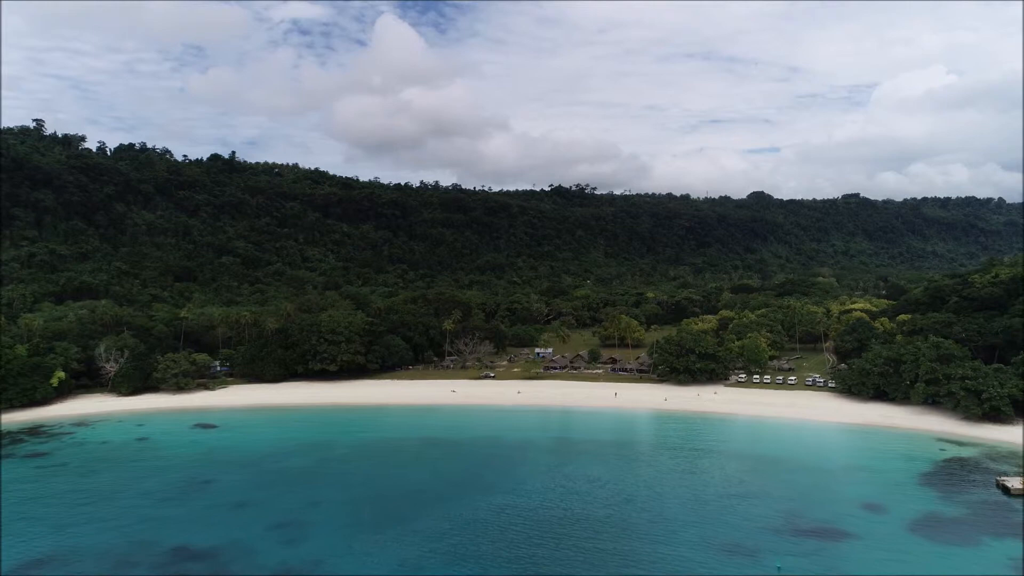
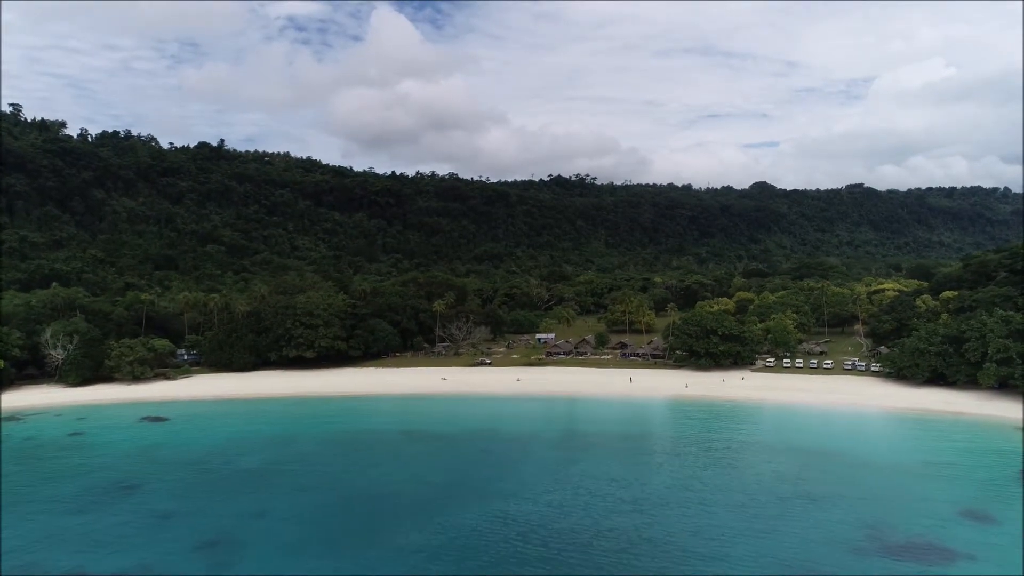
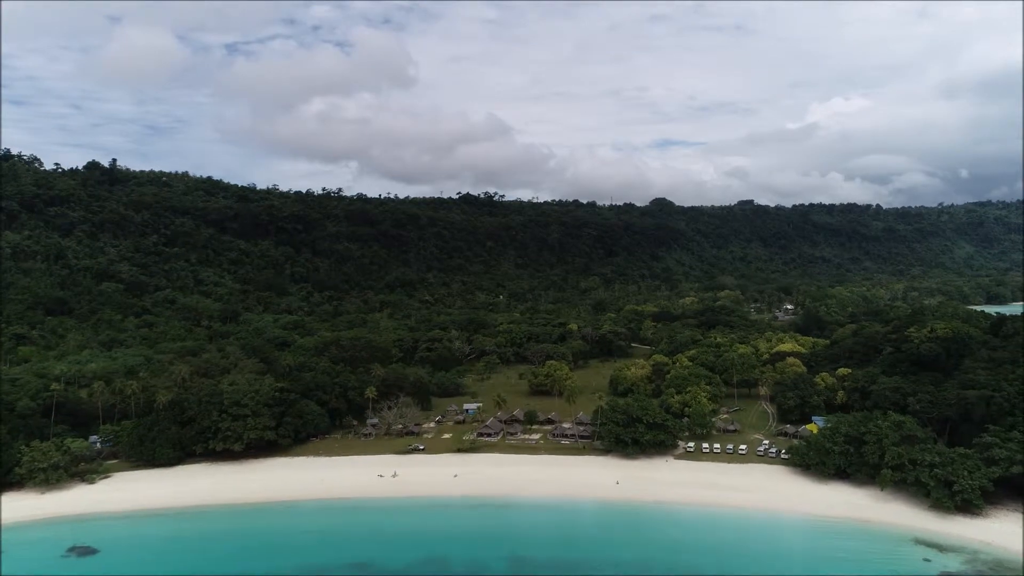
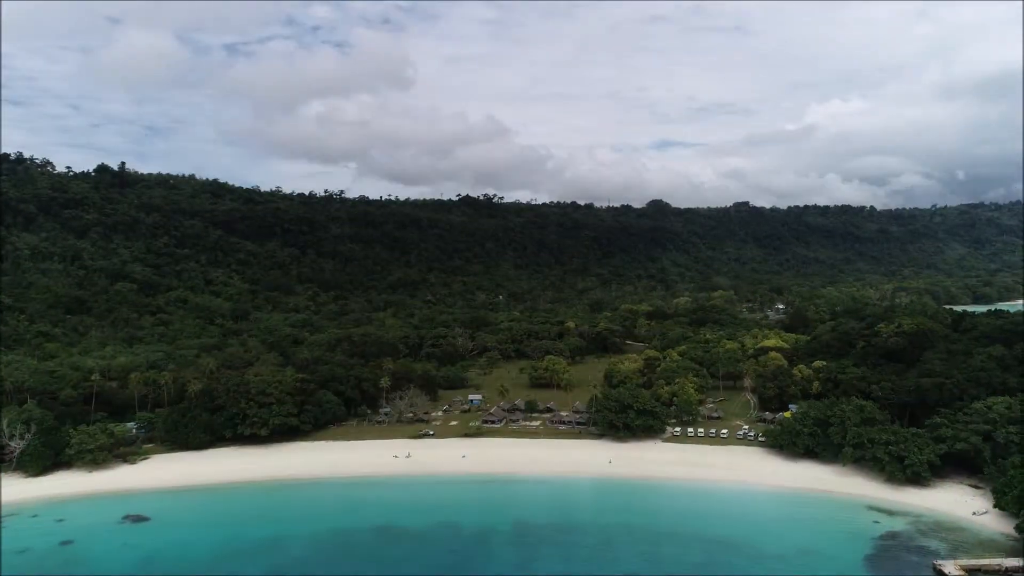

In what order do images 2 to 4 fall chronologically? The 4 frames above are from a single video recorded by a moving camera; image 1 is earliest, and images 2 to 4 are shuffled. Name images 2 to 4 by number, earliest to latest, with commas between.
2, 4, 3
